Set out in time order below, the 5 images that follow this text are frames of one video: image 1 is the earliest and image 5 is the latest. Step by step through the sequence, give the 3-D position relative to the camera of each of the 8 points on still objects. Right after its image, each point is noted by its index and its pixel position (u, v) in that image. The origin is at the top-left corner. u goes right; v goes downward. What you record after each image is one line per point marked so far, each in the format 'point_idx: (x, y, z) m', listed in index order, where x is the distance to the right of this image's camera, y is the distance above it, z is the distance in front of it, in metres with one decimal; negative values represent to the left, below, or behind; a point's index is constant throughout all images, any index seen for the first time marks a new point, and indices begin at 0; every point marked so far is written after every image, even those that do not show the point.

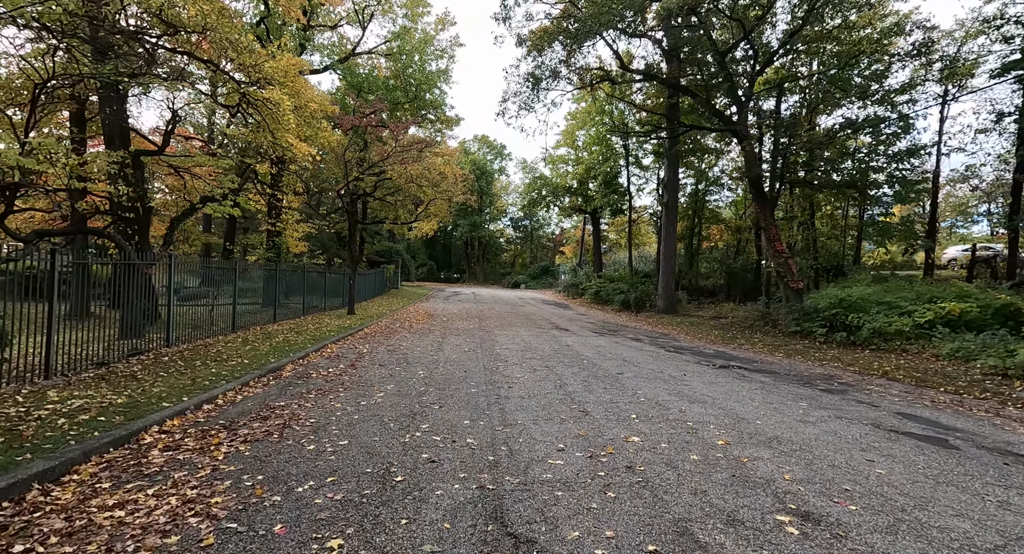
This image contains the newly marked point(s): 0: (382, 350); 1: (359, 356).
0: (-2.3, -1.3, +10.4) m
1: (-2.5, -1.3, +9.6) m
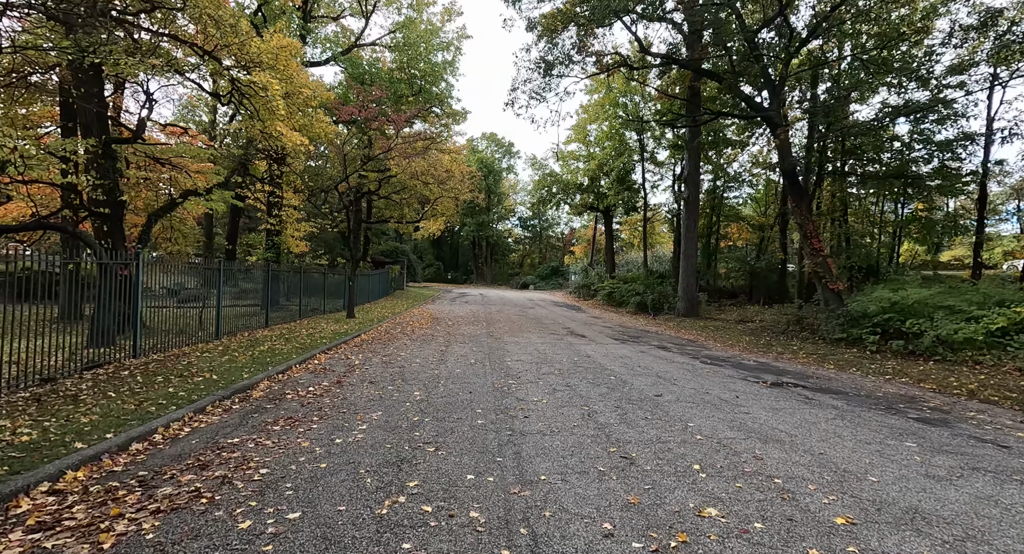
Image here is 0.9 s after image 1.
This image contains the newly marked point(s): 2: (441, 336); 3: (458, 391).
0: (-2.1, -1.3, +9.1) m
1: (-2.3, -1.3, +8.3) m
2: (-1.6, -1.4, +13.3) m
3: (-0.6, -1.2, +6.4) m
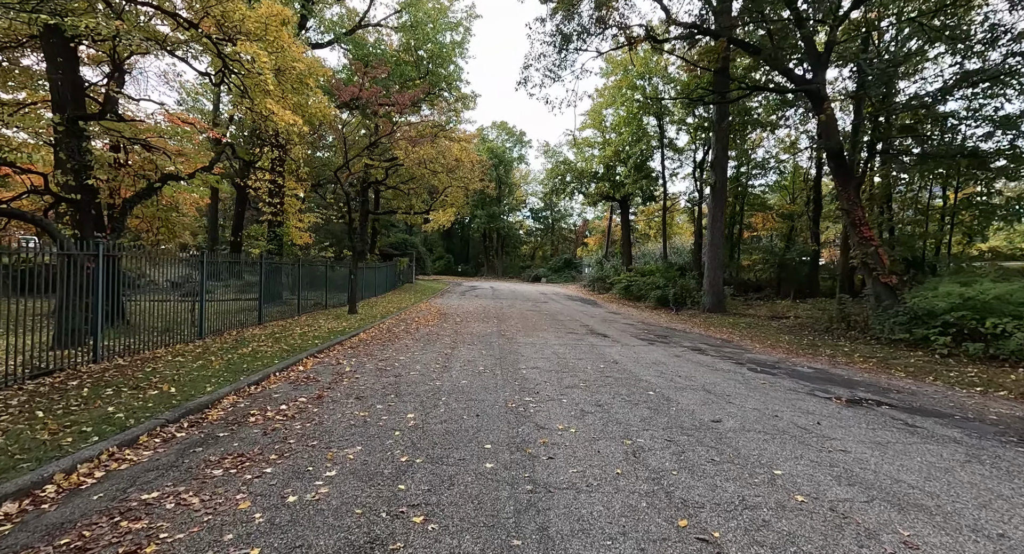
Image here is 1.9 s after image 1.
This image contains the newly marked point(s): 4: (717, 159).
0: (-1.9, -1.2, +7.9) m
1: (-2.1, -1.2, +7.0) m
2: (-1.3, -1.2, +12.1) m
3: (-0.4, -1.2, +5.1) m
4: (+6.8, +3.9, +19.5) m
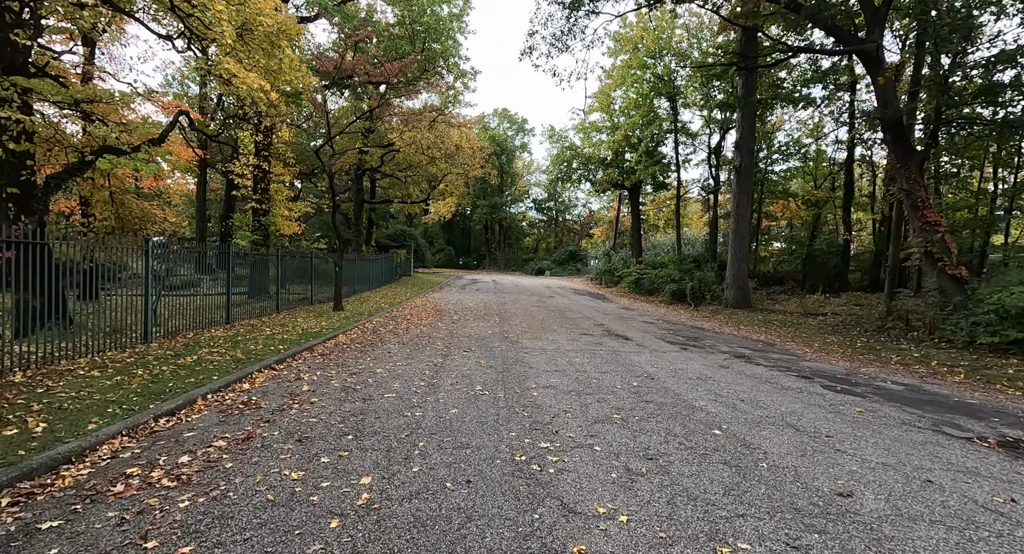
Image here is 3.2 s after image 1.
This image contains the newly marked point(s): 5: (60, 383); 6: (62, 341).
0: (-1.8, -1.1, +6.1) m
1: (-2.0, -1.2, +5.3) m
2: (-1.2, -1.1, +10.3) m
3: (-0.4, -1.1, +3.3) m
4: (+6.9, +4.1, +17.7) m
5: (-4.7, -1.1, +6.1) m
6: (-6.3, -0.9, +8.0) m
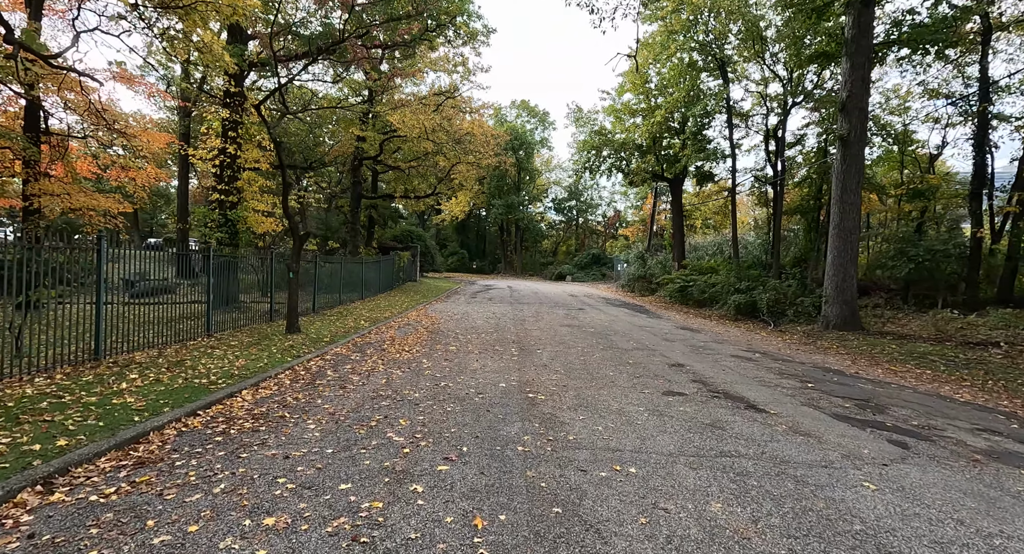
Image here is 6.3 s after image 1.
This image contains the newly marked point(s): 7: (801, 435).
0: (-1.6, -1.2, +1.5) m
1: (-1.9, -1.3, +0.7) m
2: (-0.9, -1.2, +5.7) m
3: (-0.3, -1.2, -1.3) m
4: (+7.4, +3.9, +12.9) m
5: (-4.5, -1.2, +1.6) m
6: (-6.1, -1.0, +3.5) m
7: (+2.2, -1.2, +4.4) m
